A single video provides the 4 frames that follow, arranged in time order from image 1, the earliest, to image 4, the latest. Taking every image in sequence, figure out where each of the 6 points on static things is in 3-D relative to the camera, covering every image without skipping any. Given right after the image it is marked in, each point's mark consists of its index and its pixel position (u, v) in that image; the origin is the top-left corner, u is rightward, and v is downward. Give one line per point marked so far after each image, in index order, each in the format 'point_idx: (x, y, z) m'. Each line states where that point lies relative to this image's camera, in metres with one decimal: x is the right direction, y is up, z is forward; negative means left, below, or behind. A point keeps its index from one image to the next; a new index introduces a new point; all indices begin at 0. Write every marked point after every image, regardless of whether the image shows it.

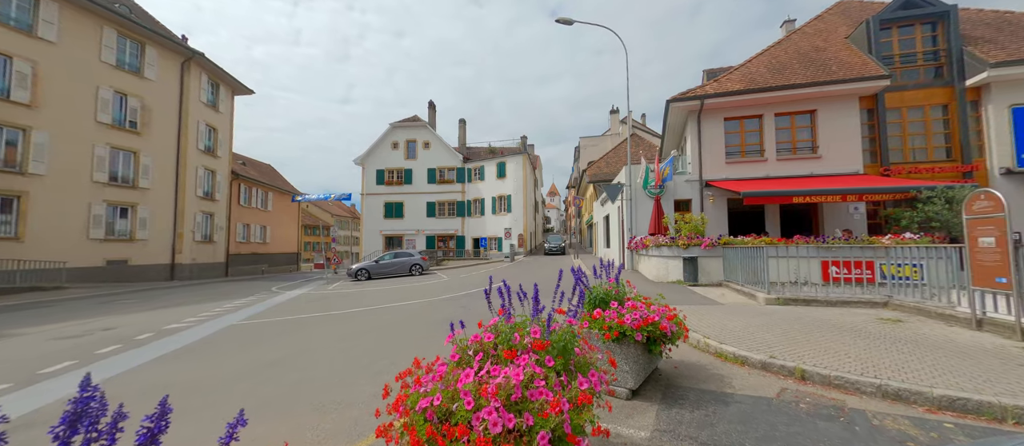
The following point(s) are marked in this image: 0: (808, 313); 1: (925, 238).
0: (+5.9, -1.8, +6.7) m
1: (+11.2, -0.4, +9.1) m
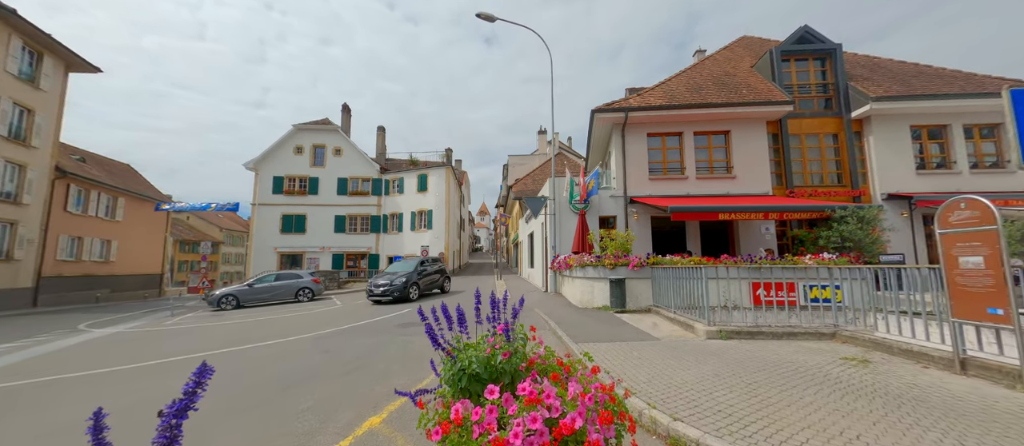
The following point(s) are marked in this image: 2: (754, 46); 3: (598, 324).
0: (+3.9, -2.0, +5.3) m
1: (+8.6, -0.9, +8.8) m
2: (+12.2, +8.9, +17.0) m
3: (+2.0, -2.4, +8.0) m
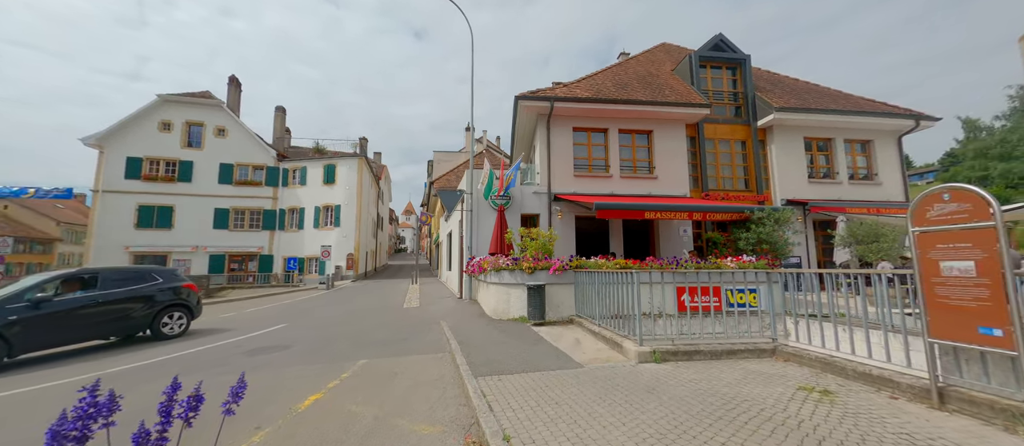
0: (+2.4, -1.9, +4.2) m
1: (+6.3, -0.9, +8.5) m
2: (+8.3, +8.8, +17.4) m
3: (0.0, -2.3, +6.4) m
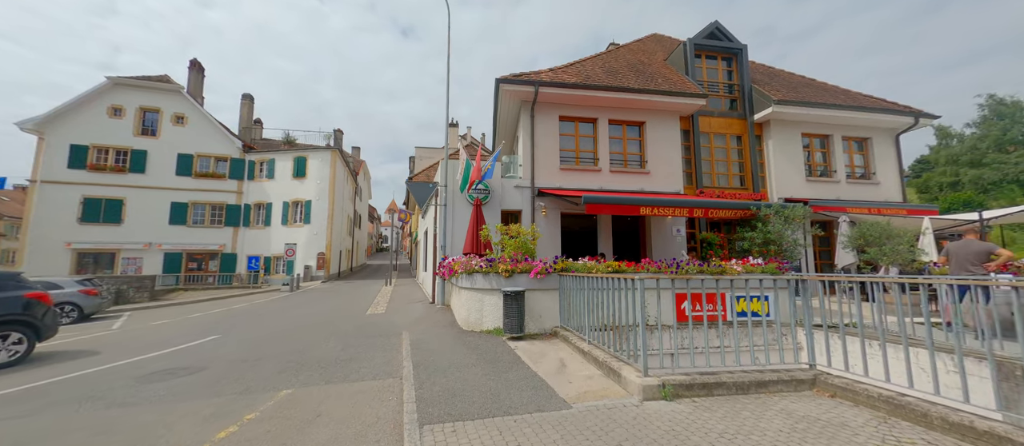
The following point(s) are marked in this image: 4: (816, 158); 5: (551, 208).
0: (+2.0, -1.8, +3.0) m
1: (+5.7, -0.9, +7.5) m
2: (+7.5, +8.8, +16.5) m
3: (-0.5, -2.1, +5.1) m
4: (+11.9, +2.5, +13.2) m
5: (+1.3, +0.5, +11.5) m
